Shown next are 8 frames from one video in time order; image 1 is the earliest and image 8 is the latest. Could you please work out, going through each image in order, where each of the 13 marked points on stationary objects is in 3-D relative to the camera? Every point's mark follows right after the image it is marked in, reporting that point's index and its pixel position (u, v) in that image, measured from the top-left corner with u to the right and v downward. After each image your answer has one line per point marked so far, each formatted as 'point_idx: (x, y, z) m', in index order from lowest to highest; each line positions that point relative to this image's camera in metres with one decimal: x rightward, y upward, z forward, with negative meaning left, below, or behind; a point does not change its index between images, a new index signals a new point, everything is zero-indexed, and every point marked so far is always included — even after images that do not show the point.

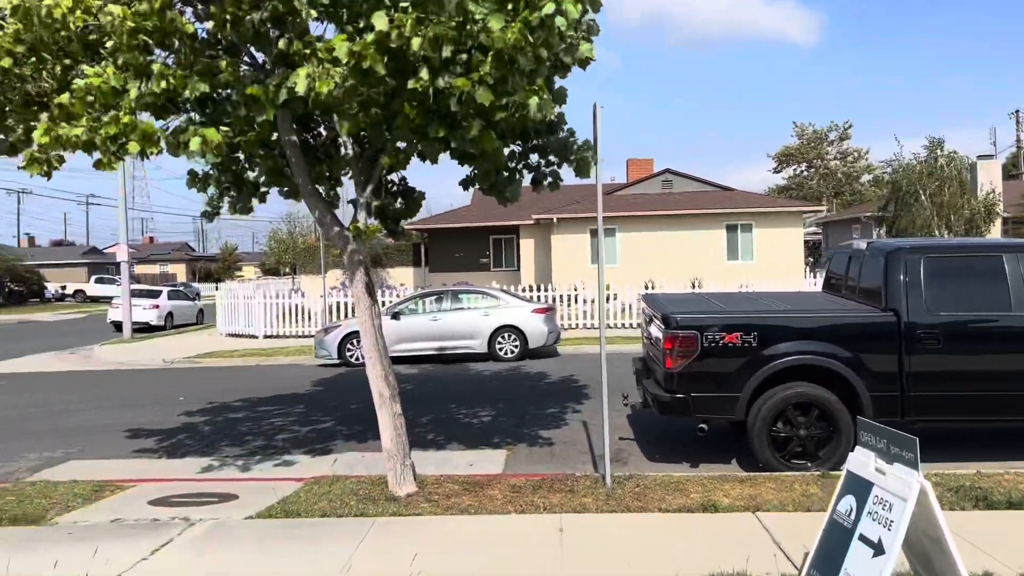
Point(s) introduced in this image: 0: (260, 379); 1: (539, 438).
0: (-4.3, -1.5, +14.4) m
1: (+0.3, -1.6, +8.9) m
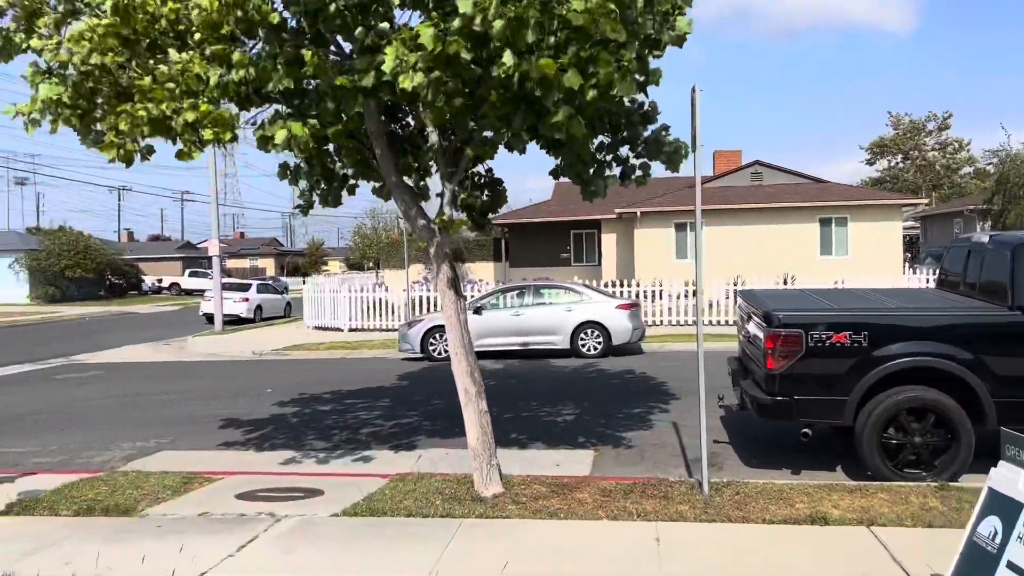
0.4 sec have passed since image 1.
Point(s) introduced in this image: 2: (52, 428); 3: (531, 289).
0: (-2.9, -1.4, +14.5) m
1: (+1.2, -1.5, +8.6) m
2: (-5.5, -1.7, +10.2) m
3: (+0.4, 0.0, +15.7) m
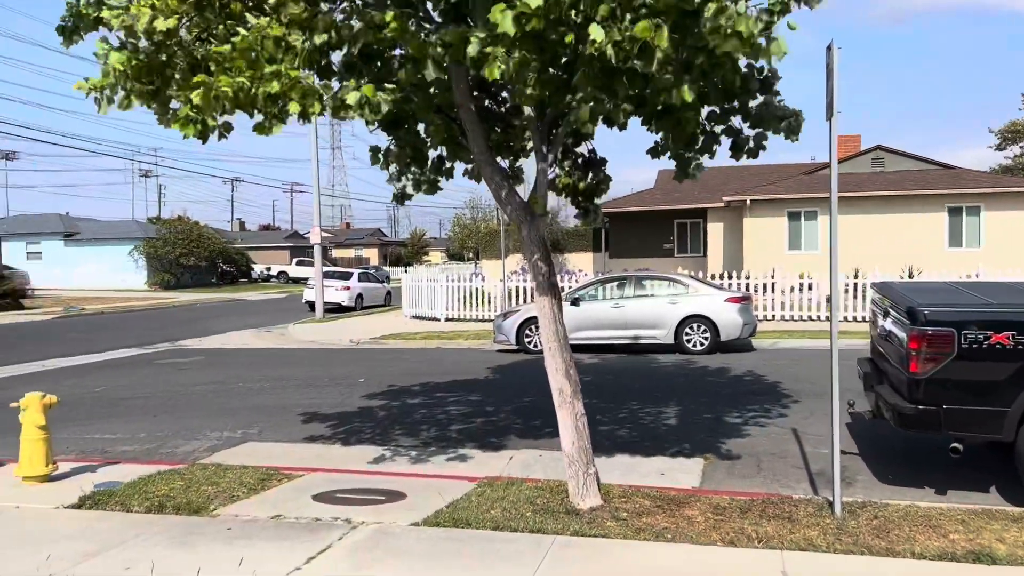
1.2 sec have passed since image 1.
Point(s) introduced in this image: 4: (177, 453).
0: (-1.2, -1.2, +14.1) m
1: (+2.1, -1.5, +7.8) m
2: (-4.4, -1.5, +10.1) m
3: (+2.1, +0.2, +14.9) m
4: (-3.2, -1.6, +8.1) m
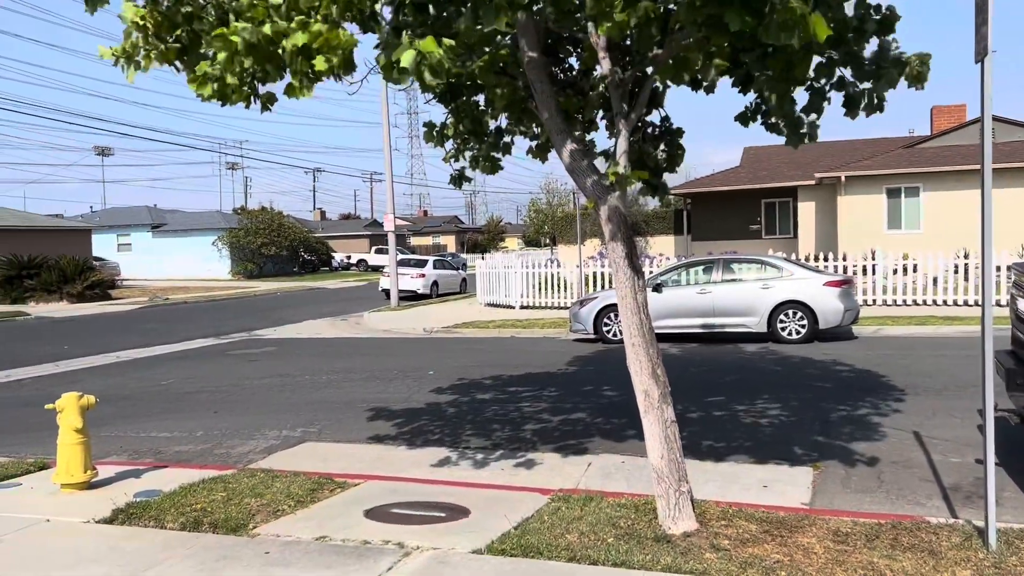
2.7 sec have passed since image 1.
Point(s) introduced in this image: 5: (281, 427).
0: (0.0, -1.0, +13.4) m
1: (+2.7, -1.3, +6.8) m
2: (-3.5, -1.4, +9.7) m
3: (+3.4, +0.4, +13.8) m
4: (-2.5, -1.5, +7.5) m
5: (-2.4, -1.4, +8.6) m
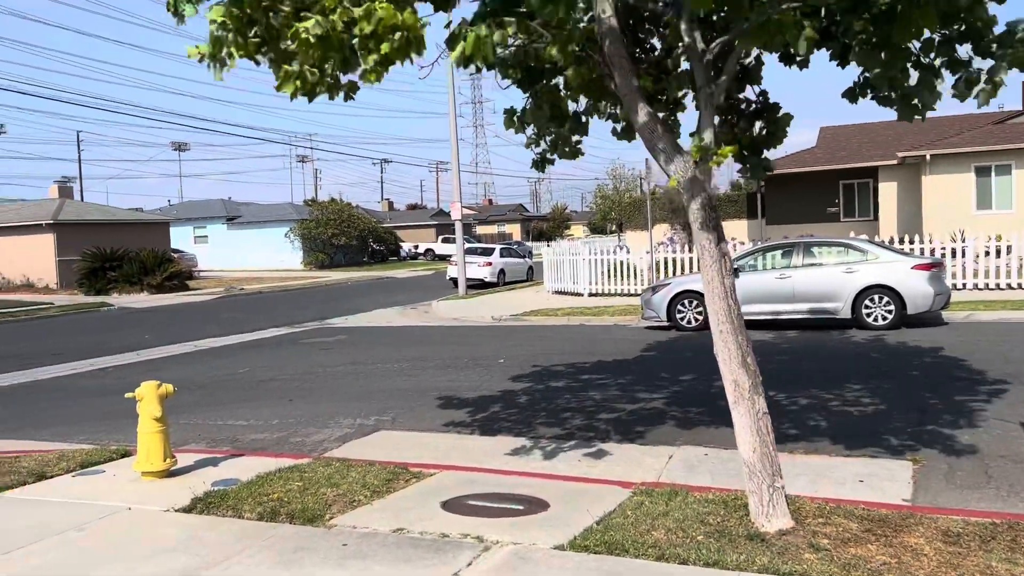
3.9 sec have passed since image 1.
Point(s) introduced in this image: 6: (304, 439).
0: (+1.1, -0.8, +13.1) m
1: (+3.3, -1.2, +6.3) m
2: (-2.7, -1.3, +9.8) m
3: (+4.5, +0.7, +13.3) m
4: (-1.8, -1.4, +7.5) m
5: (-1.6, -1.3, +8.6) m
6: (-1.9, -1.4, +7.7) m
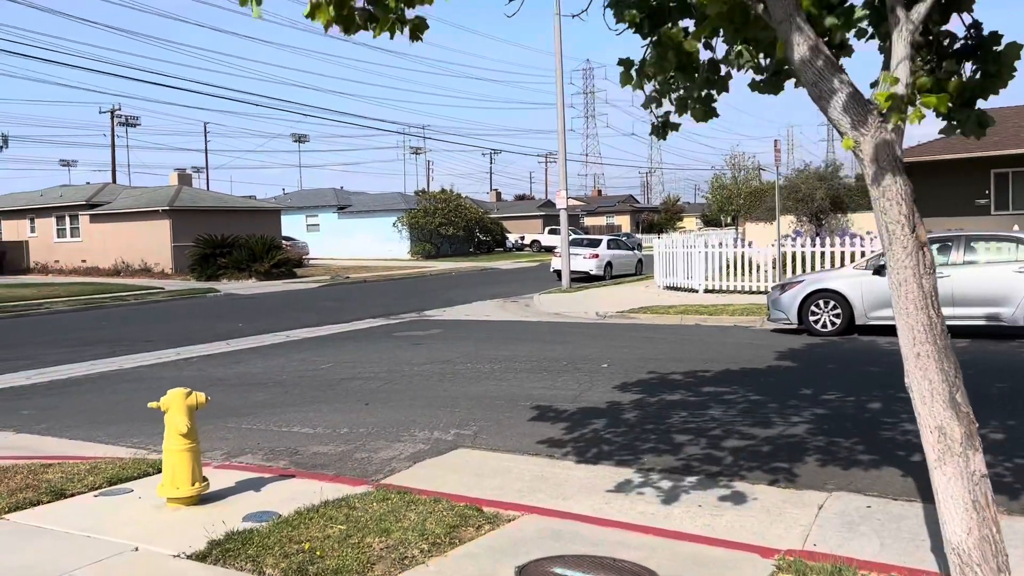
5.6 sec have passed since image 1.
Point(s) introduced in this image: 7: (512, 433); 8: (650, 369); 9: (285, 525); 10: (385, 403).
0: (+2.6, -0.8, +11.6) m
1: (+3.9, -1.2, +4.6) m
2: (-1.6, -1.2, +8.7) m
3: (+6.0, +0.6, +11.3) m
4: (-1.1, -1.3, +6.4) m
5: (-0.7, -1.2, +7.4) m
6: (-1.1, -1.3, +6.6) m
7: (0.0, -1.2, +7.0) m
8: (+1.6, -0.9, +9.6) m
9: (-1.2, -1.3, +4.5) m
10: (-1.3, -1.2, +8.5) m
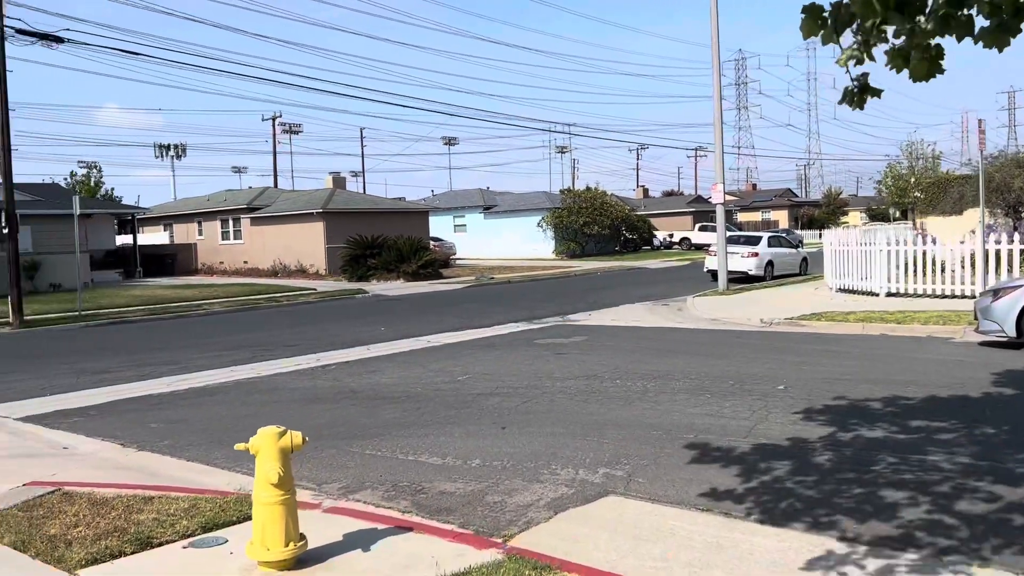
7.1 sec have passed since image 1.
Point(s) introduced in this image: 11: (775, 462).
0: (+4.4, -0.9, +9.8) m
1: (+4.6, -1.3, +2.7) m
2: (-0.2, -1.3, +7.7) m
3: (+7.8, +0.6, +9.0) m
4: (0.0, -1.4, +5.4) m
5: (+0.5, -1.3, +6.3) m
6: (0.0, -1.4, +5.6) m
7: (+1.1, -1.3, +5.8) m
8: (+3.1, -1.0, +8.0) m
9: (-0.5, -1.3, +3.5) m
10: (+0.1, -1.2, +7.5) m
11: (+1.8, -1.2, +6.0) m
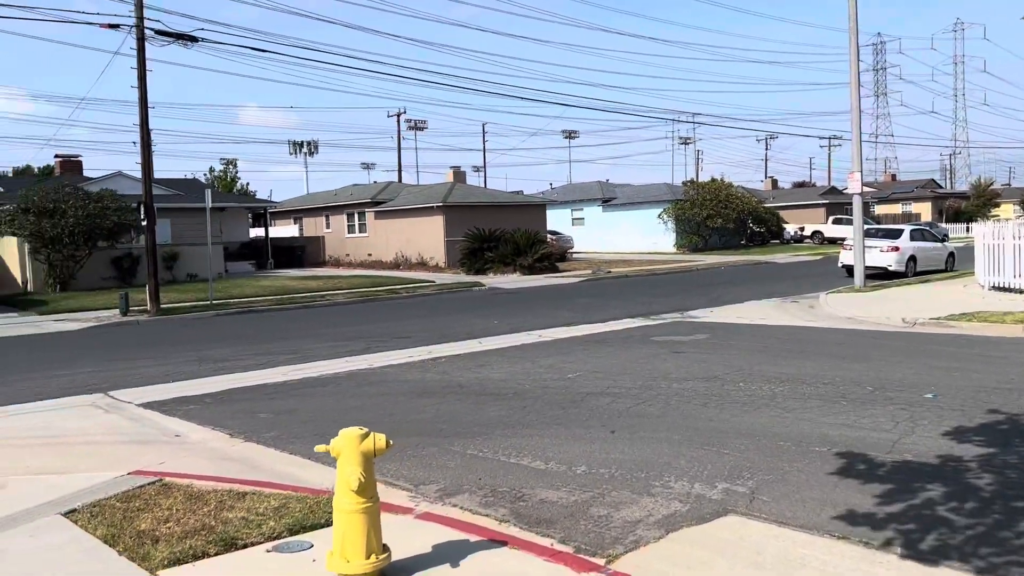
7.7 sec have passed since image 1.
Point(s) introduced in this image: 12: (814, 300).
0: (+5.7, -0.8, +8.7) m
1: (+4.7, -1.4, +1.6) m
2: (+0.8, -1.2, +7.3) m
3: (+8.8, +0.5, +7.3) m
4: (+0.6, -1.4, +4.9) m
5: (+1.2, -1.3, +5.7) m
6: (+0.6, -1.4, +5.1) m
7: (+1.8, -1.3, +5.1) m
8: (+4.1, -1.0, +7.1) m
9: (-0.1, -1.3, +3.1) m
10: (+1.0, -1.2, +7.0) m
11: (+2.5, -1.2, +5.2) m
12: (+6.8, -0.3, +19.1) m
